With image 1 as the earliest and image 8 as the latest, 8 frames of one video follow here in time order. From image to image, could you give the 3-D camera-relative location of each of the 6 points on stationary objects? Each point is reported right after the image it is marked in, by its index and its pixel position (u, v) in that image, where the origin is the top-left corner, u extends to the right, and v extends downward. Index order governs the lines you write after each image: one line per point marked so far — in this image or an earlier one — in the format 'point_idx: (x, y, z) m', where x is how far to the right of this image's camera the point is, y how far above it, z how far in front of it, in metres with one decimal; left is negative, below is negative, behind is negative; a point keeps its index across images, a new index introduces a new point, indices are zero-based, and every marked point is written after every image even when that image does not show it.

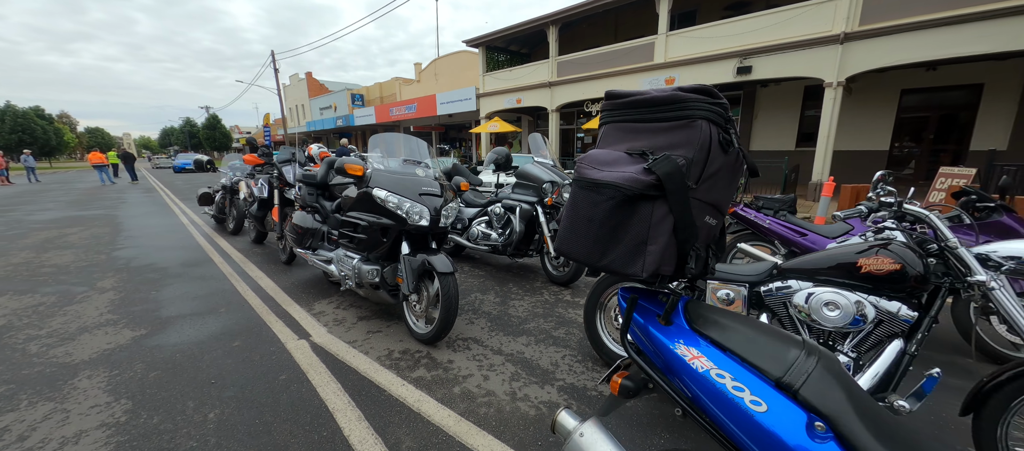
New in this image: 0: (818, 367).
0: (+0.7, -0.3, +0.9) m
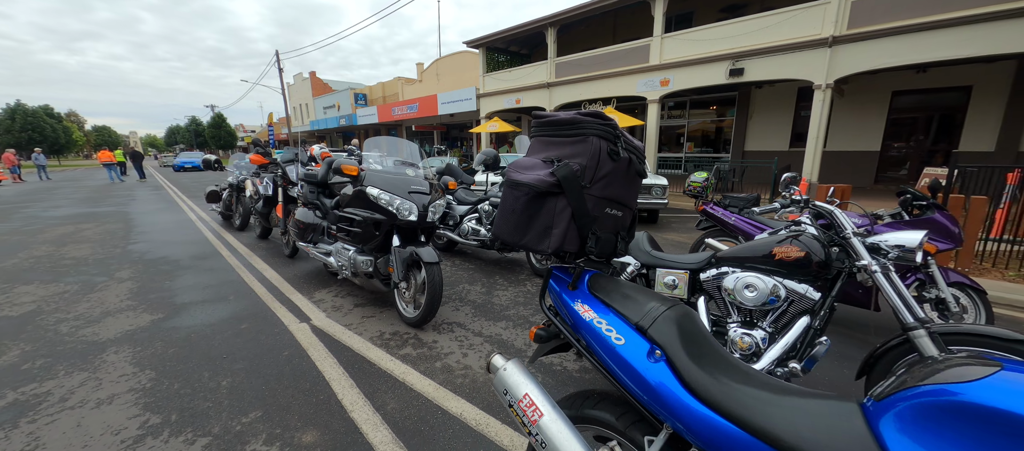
0: (+0.5, -0.3, +1.2) m
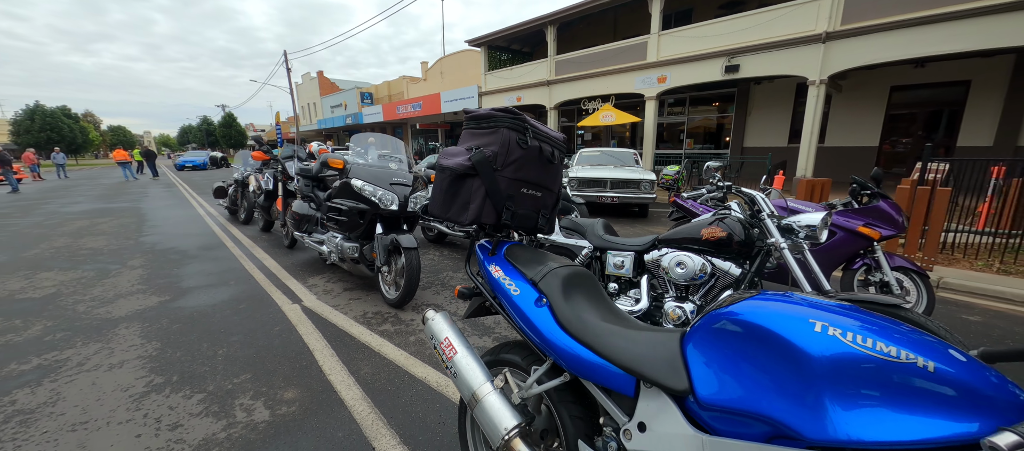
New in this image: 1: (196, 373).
0: (+0.2, -0.2, +1.5) m
1: (-2.4, -1.1, +2.7) m
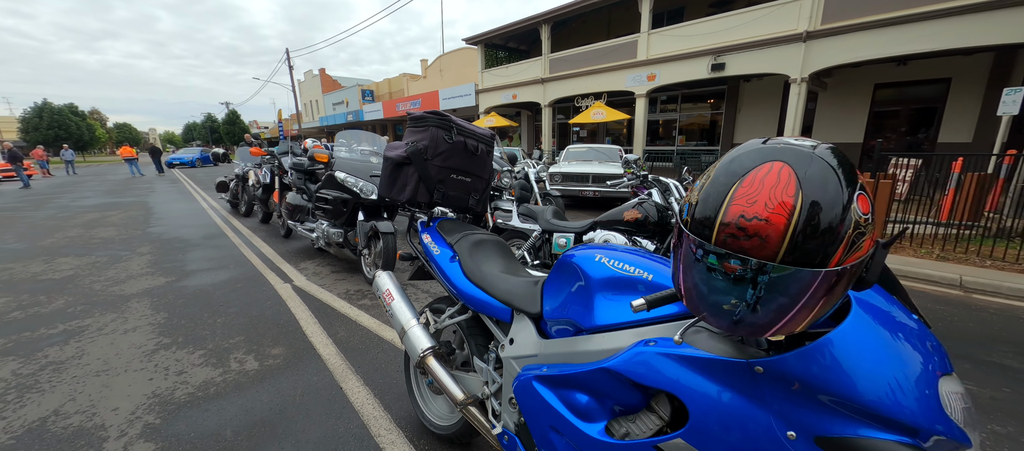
0: (-0.2, -0.1, +1.9) m
1: (-2.7, -1.0, +3.2) m
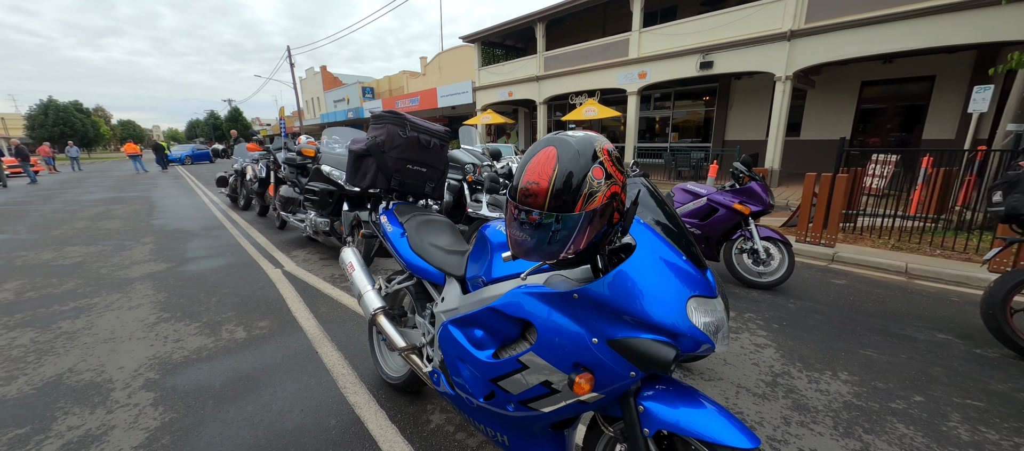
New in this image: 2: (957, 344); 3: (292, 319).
0: (-0.6, 0.0, +2.3) m
1: (-3.1, -0.8, +3.6) m
2: (+3.7, -1.0, +3.0) m
3: (-2.0, -0.9, +3.4) m
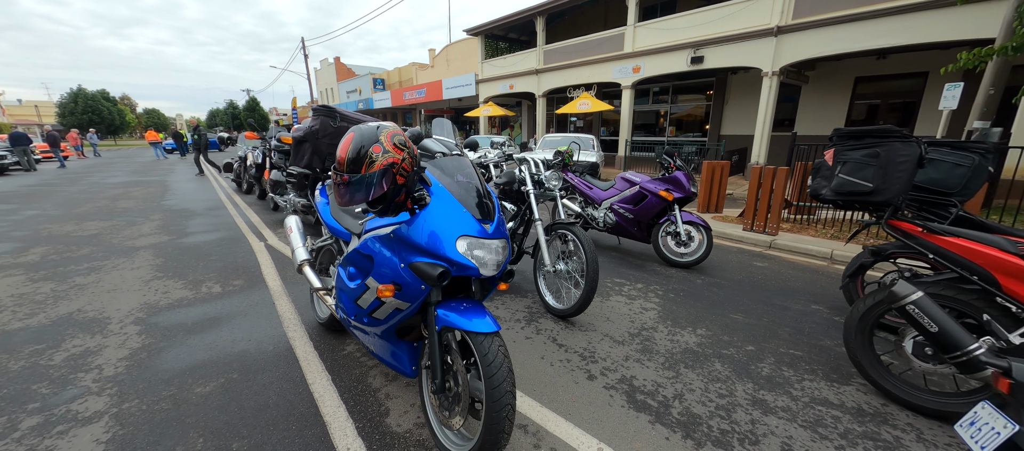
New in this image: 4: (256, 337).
0: (-1.3, +0.3, +2.9) m
1: (-3.8, -0.5, +4.3) m
2: (+2.9, -0.8, +3.5) m
3: (-2.7, -0.6, +4.0) m
4: (-2.0, -0.9, +2.9) m
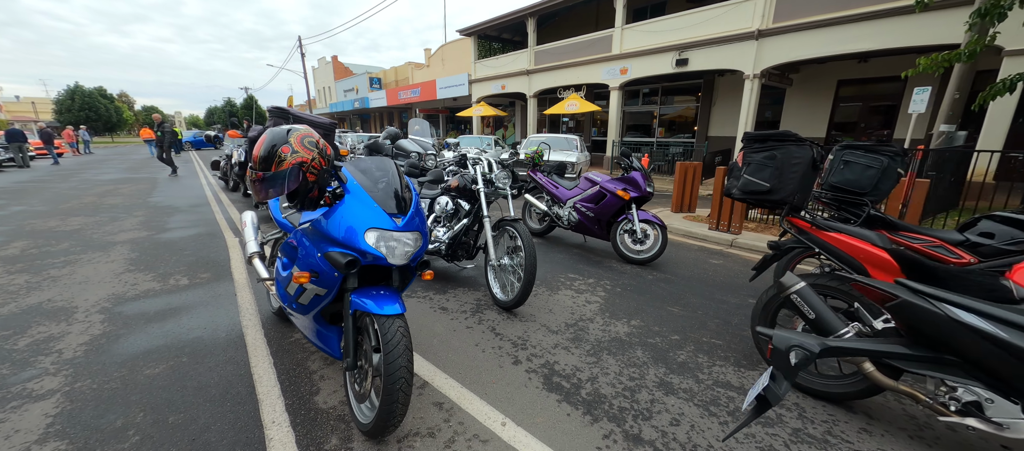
0: (-1.8, +0.3, +3.0) m
1: (-4.3, -0.5, +4.4) m
2: (+2.5, -0.8, +3.7) m
3: (-3.2, -0.5, +4.2) m
4: (-2.5, -0.8, +3.1) m
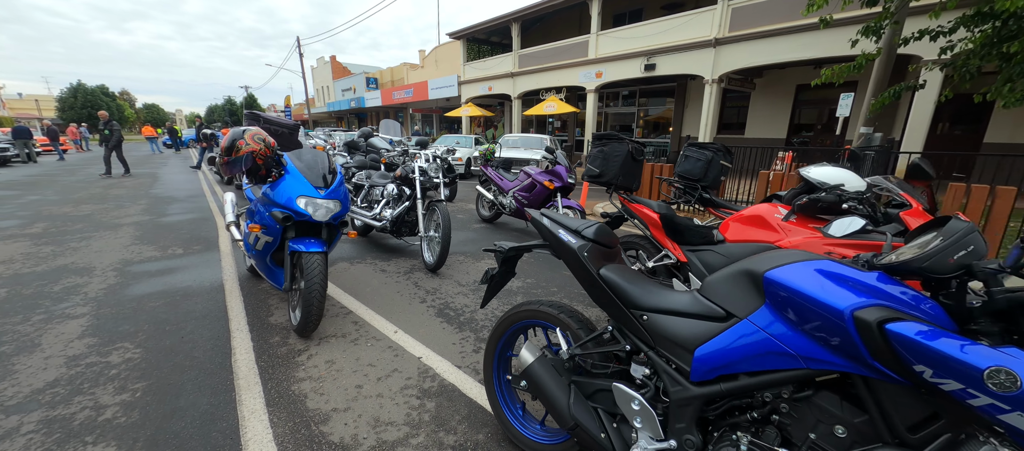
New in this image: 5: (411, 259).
0: (-2.7, +0.6, +4.0) m
1: (-5.2, -0.2, +5.4) m
2: (+1.6, -0.6, +4.6) m
3: (-4.1, -0.3, +5.1) m
4: (-3.4, -0.6, +4.0) m
5: (-1.3, -0.4, +4.7) m
